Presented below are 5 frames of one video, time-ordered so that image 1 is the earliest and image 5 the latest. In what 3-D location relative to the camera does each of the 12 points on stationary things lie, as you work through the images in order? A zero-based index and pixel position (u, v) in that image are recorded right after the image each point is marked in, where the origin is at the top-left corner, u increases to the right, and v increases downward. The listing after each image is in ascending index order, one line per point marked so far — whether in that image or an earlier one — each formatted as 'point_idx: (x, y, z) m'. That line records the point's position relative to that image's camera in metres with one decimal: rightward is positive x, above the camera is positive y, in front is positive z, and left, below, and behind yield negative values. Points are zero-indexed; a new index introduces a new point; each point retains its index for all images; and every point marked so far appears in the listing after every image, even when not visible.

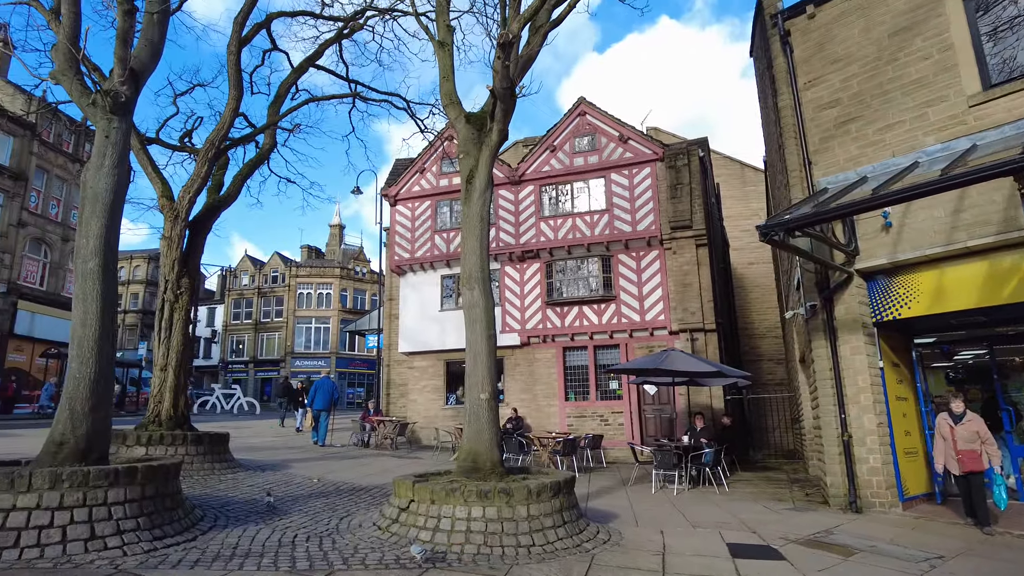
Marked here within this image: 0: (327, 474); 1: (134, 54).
0: (-3.0, -3.0, +10.4) m
1: (-3.9, +2.4, +6.8) m
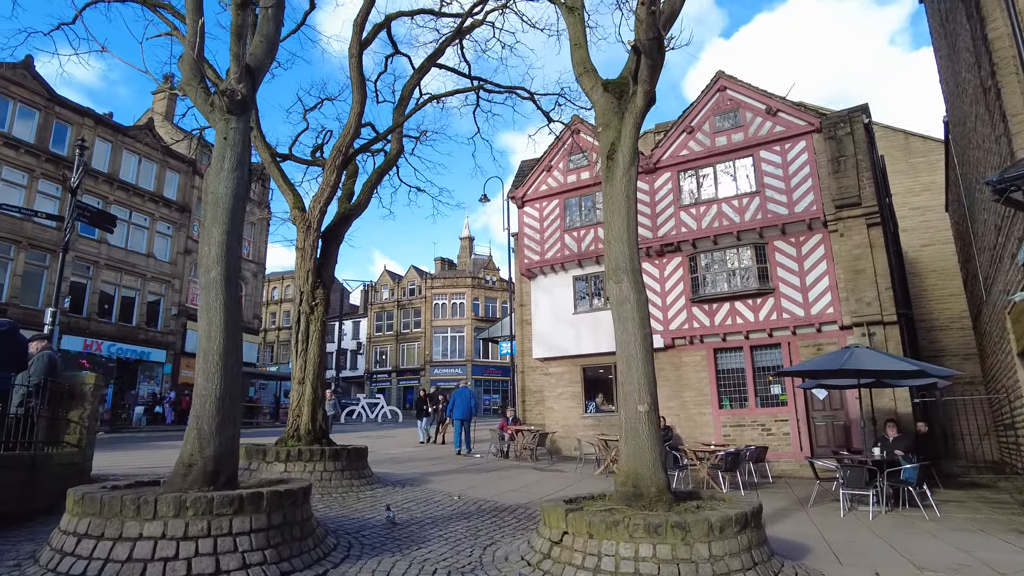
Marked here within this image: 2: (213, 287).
0: (-0.7, -3.1, +9.8) m
1: (-2.6, +2.3, +6.4) m
2: (-2.6, 0.0, +5.7) m
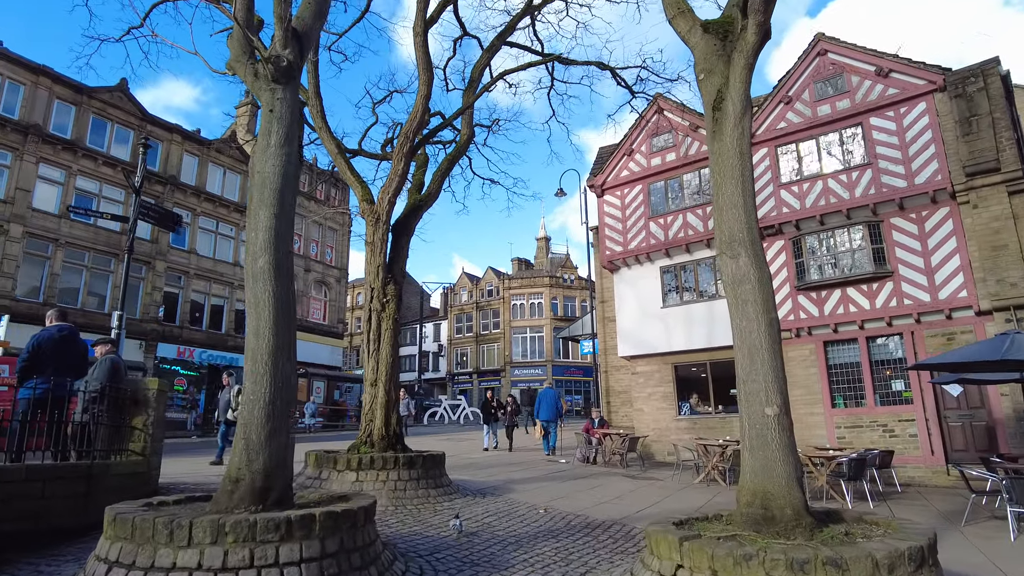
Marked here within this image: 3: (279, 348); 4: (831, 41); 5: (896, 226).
0: (+0.6, -2.9, +8.8) m
1: (-1.9, +2.4, +5.7) m
2: (-2.0, +0.1, +5.0) m
3: (-1.8, -0.5, +5.0) m
4: (+7.2, +5.6, +14.7) m
5: (+7.9, +1.3, +13.4) m
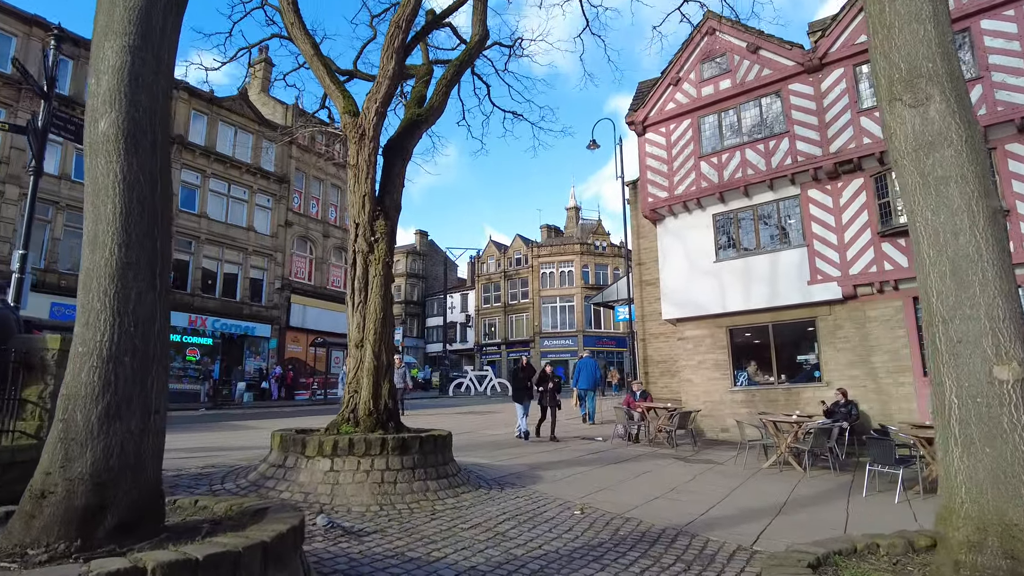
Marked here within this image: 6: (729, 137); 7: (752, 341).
0: (+0.9, -2.2, +6.8) m
1: (-1.8, +3.0, +3.6) m
2: (-1.9, +0.6, +3.0) m
3: (-1.7, +0.1, +2.9) m
4: (+7.7, +6.6, +12.0) m
5: (+8.4, +2.3, +10.8) m
6: (+4.7, +3.3, +14.3) m
7: (+5.2, -1.2, +14.0) m
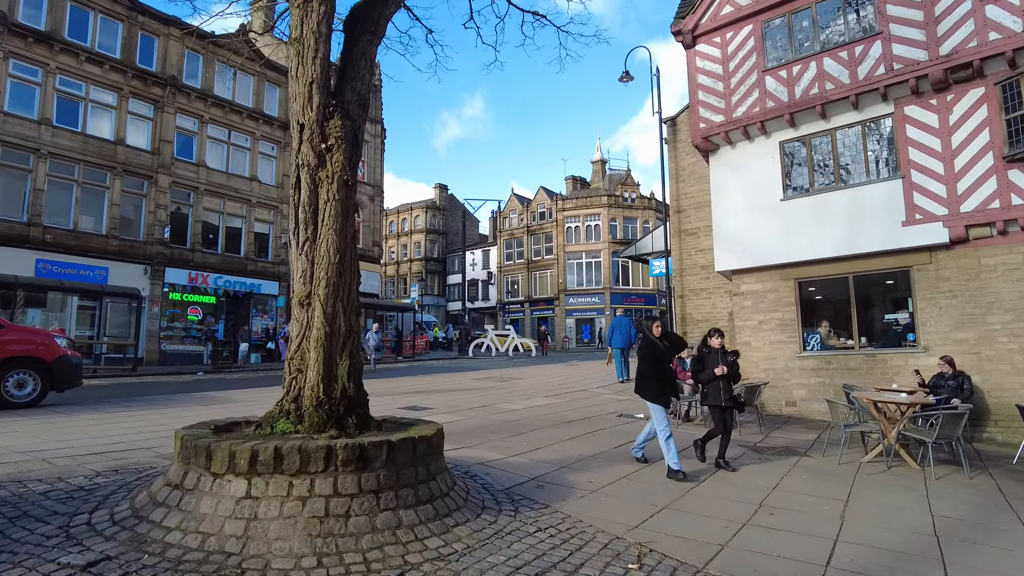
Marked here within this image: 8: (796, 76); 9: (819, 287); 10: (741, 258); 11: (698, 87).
0: (+1.0, -1.7, +4.5) m
1: (-1.8, +3.3, +1.1) m
2: (-1.9, +0.9, +0.7) m
3: (-1.7, +0.3, +0.6) m
4: (+7.9, +7.4, +8.9) m
5: (+8.6, +3.1, +8.0) m
6: (+5.1, +4.3, +11.5) m
7: (+5.5, -0.2, +11.5) m
8: (+5.0, +3.7, +11.5) m
9: (+5.4, 0.0, +11.5) m
10: (+4.3, +0.6, +12.2) m
11: (+3.6, +4.0, +13.0) m
